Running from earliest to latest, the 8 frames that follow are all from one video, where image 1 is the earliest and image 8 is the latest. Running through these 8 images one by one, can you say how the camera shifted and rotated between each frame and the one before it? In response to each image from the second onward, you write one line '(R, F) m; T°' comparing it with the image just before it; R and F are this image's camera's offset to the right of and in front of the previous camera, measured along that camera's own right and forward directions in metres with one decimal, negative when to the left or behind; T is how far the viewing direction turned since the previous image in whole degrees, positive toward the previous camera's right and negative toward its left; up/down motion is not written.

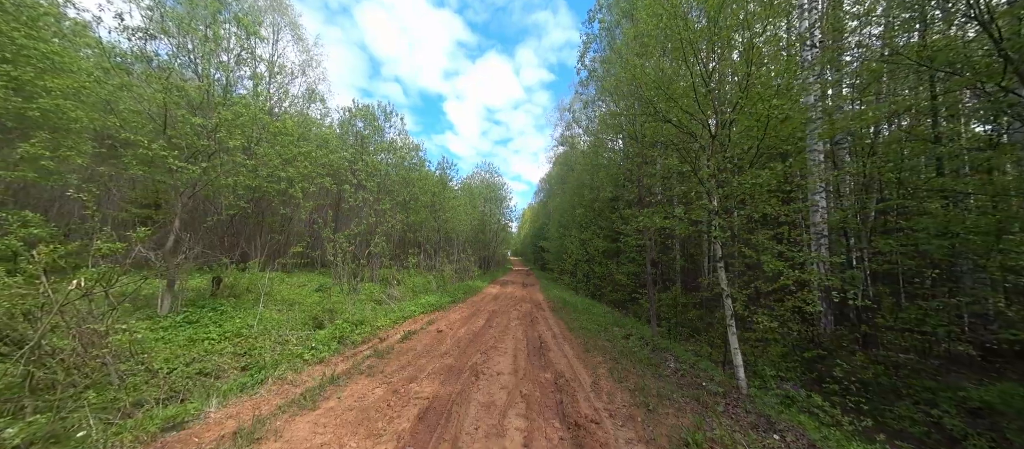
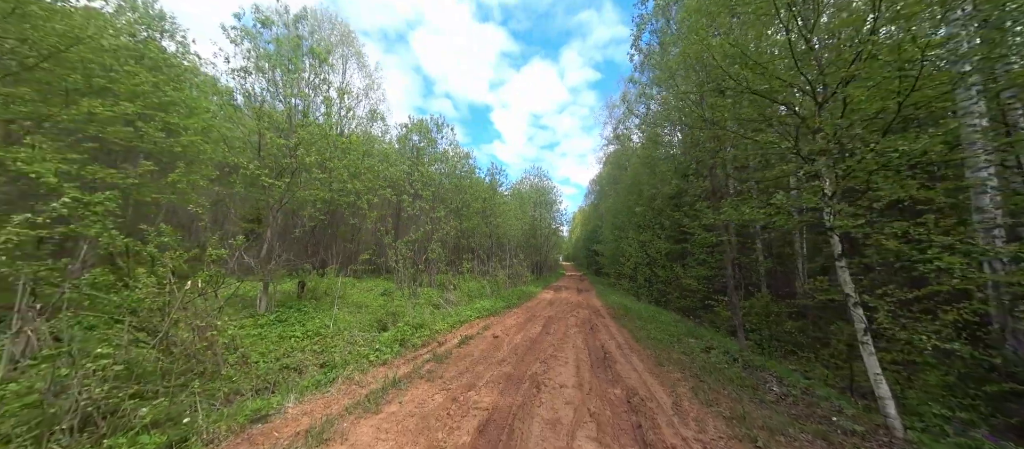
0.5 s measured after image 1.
(-0.1, +0.4) m; -8°
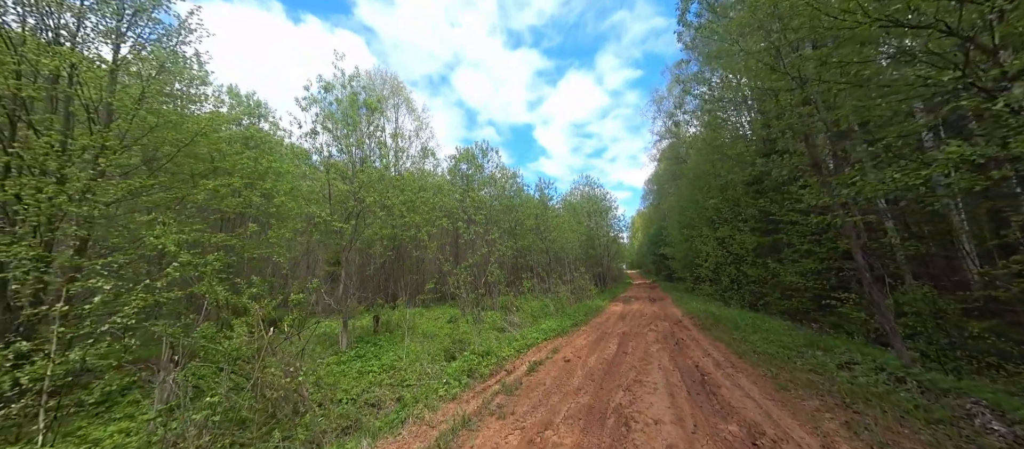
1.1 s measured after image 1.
(0.0, +0.6) m; -9°
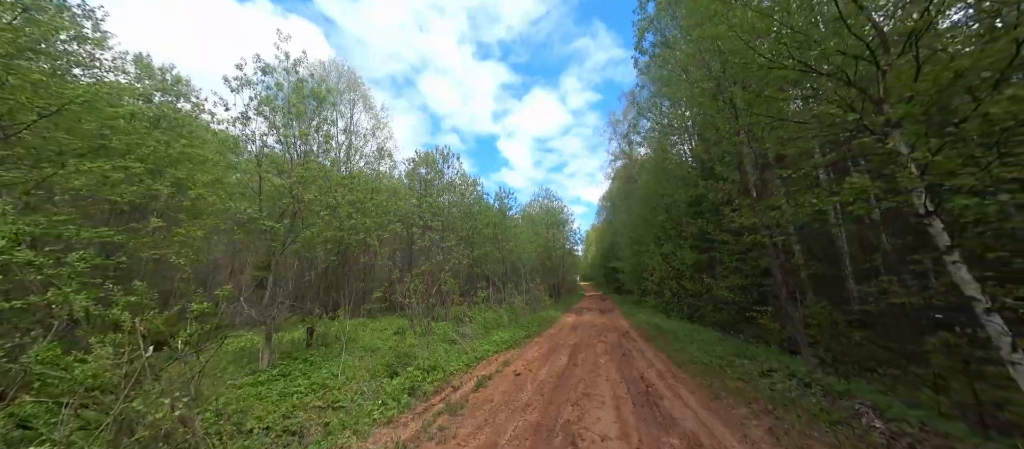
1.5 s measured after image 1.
(+0.1, +0.2) m; +7°
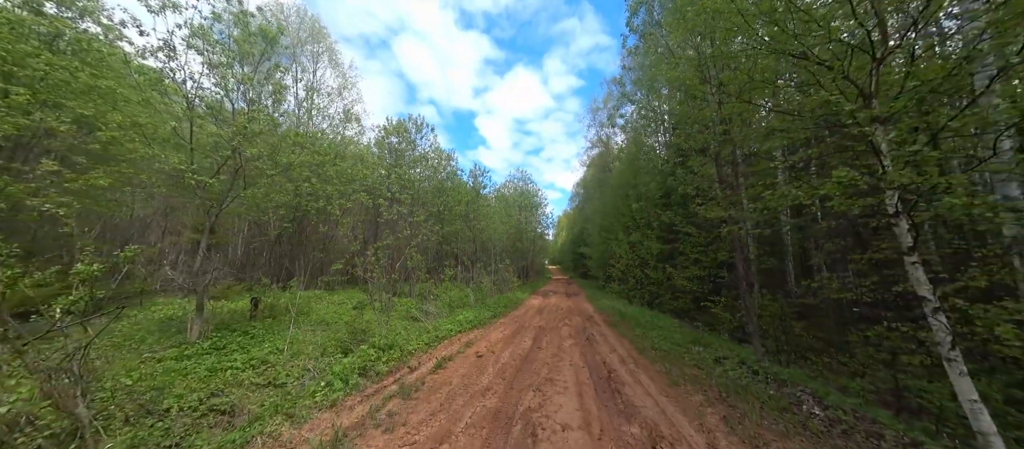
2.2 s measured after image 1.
(0.0, +0.4) m; +5°
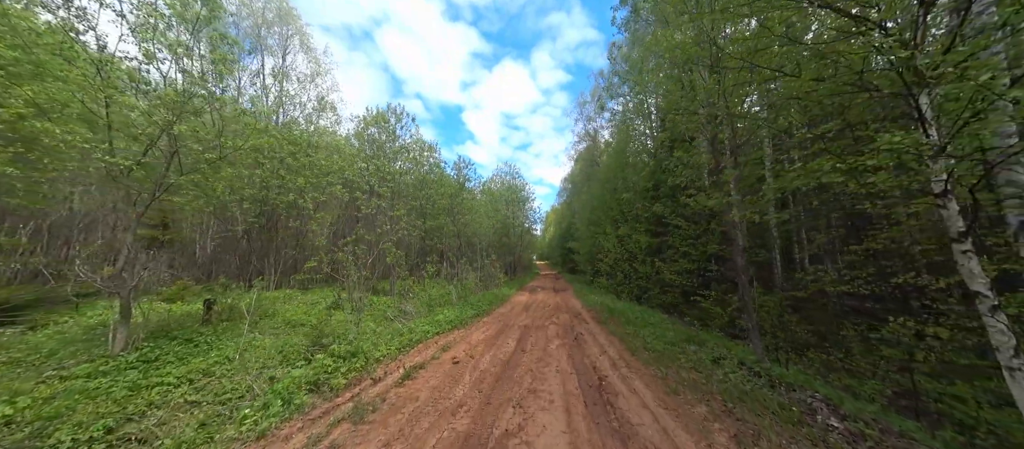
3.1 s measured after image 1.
(+0.2, +0.8) m; +2°
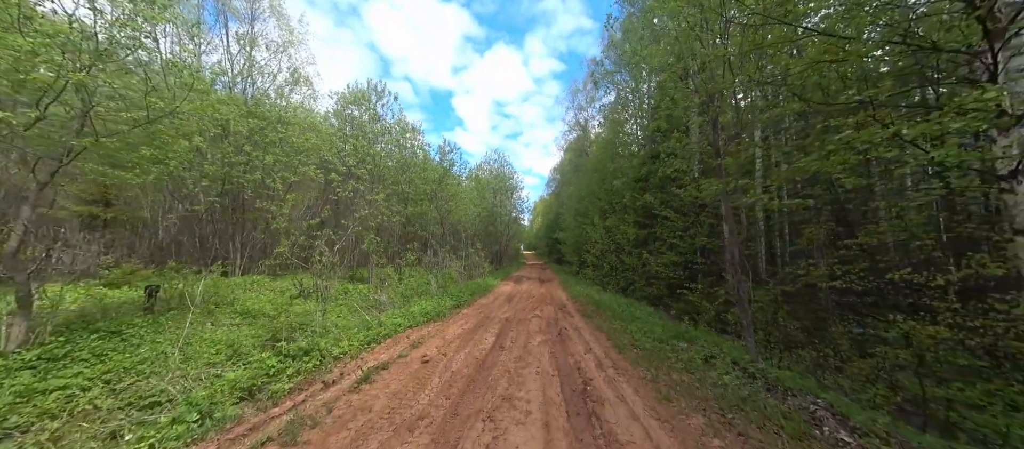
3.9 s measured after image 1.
(+0.1, +0.7) m; +2°
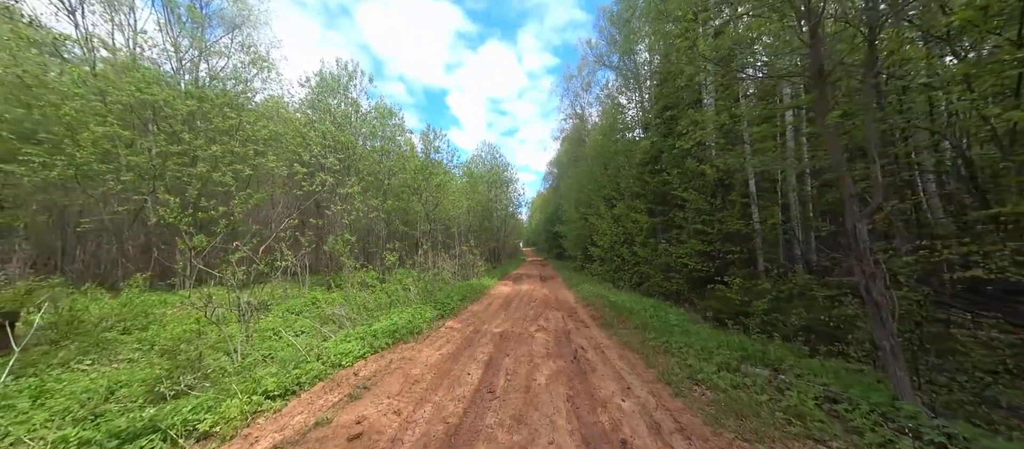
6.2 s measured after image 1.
(+0.1, +2.5) m; 0°
